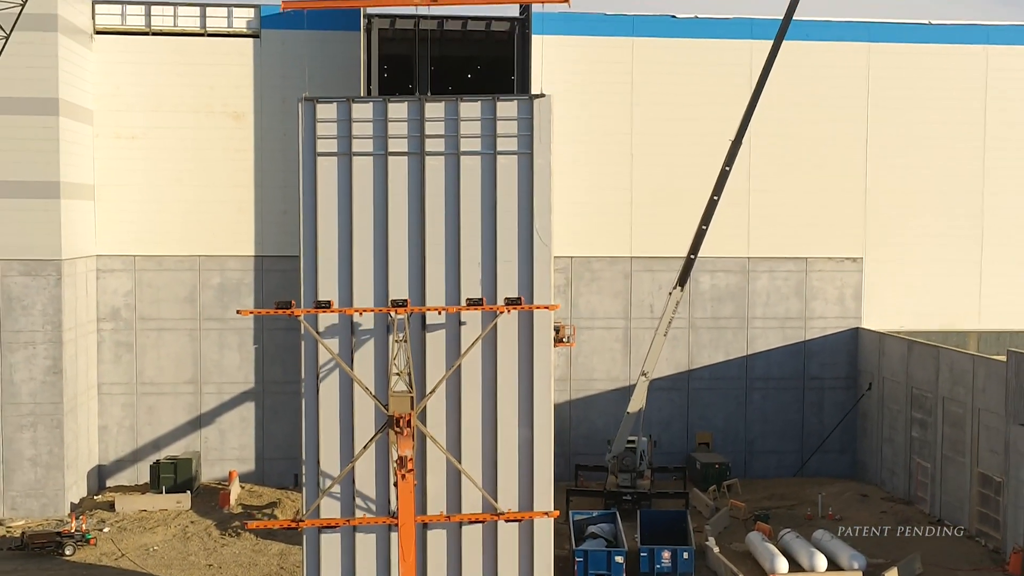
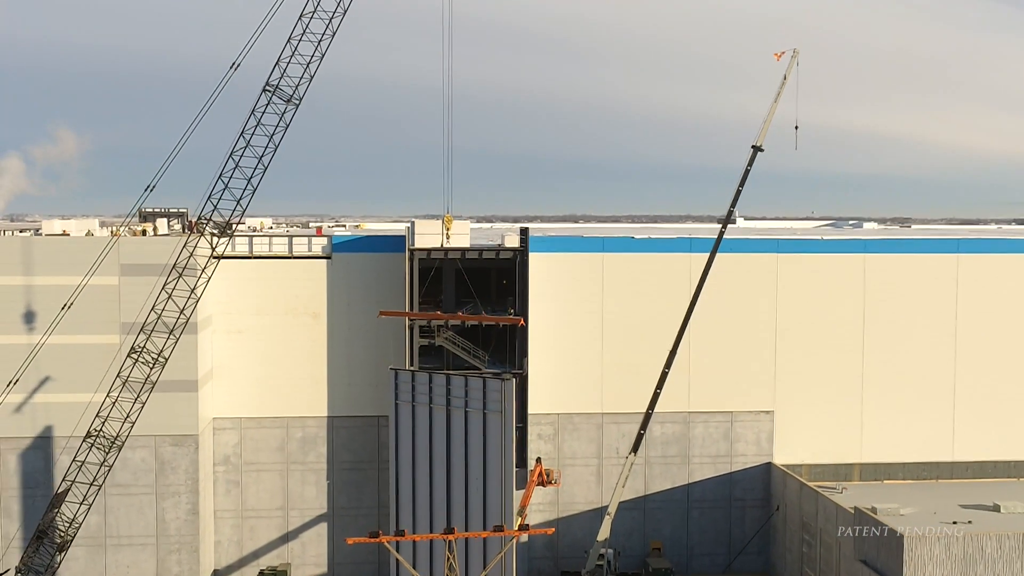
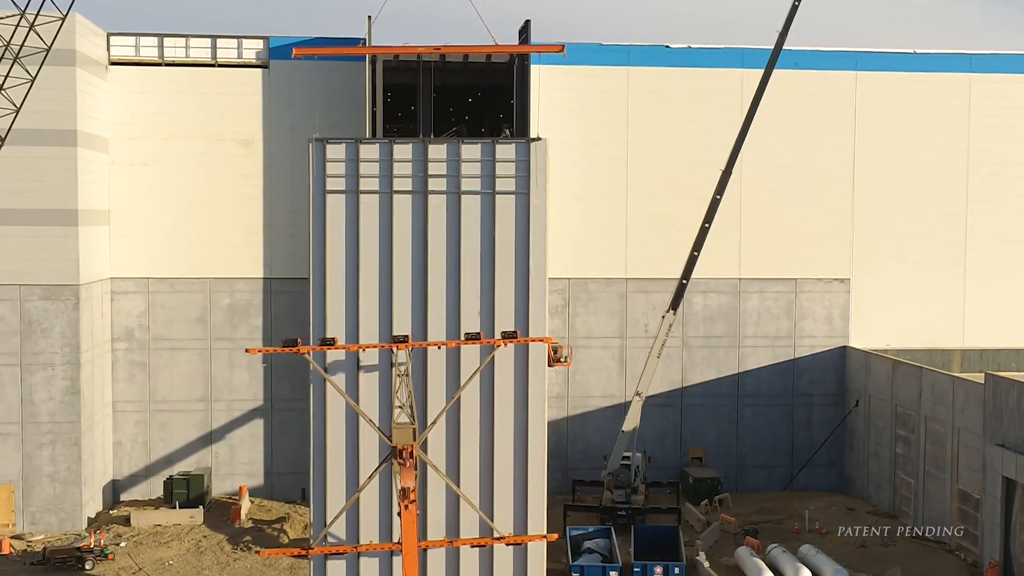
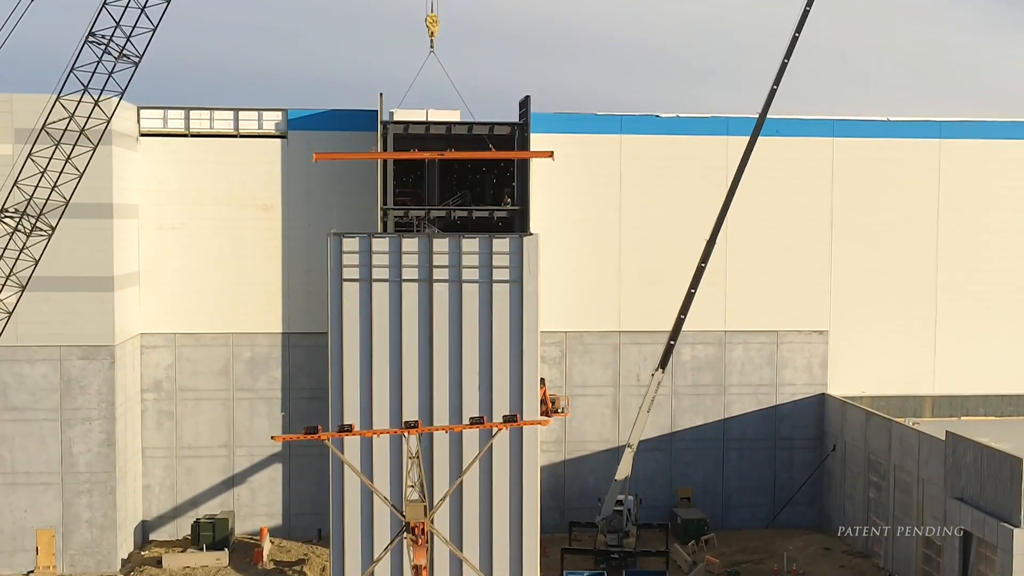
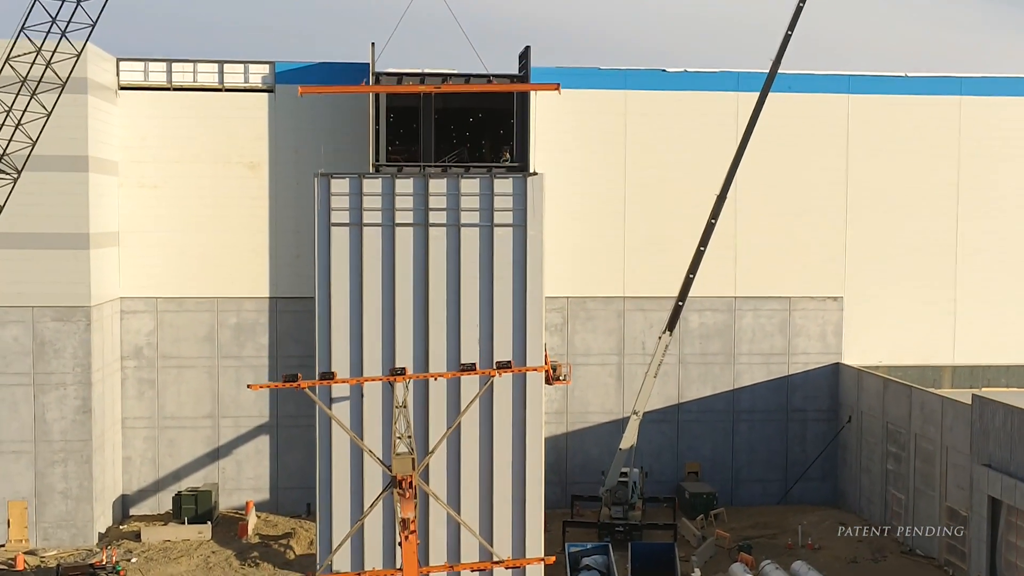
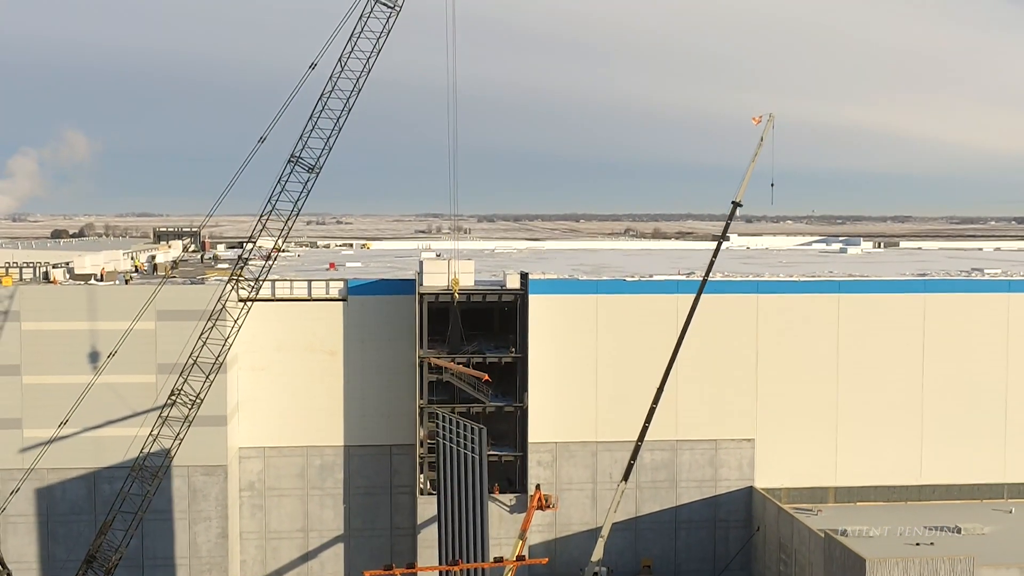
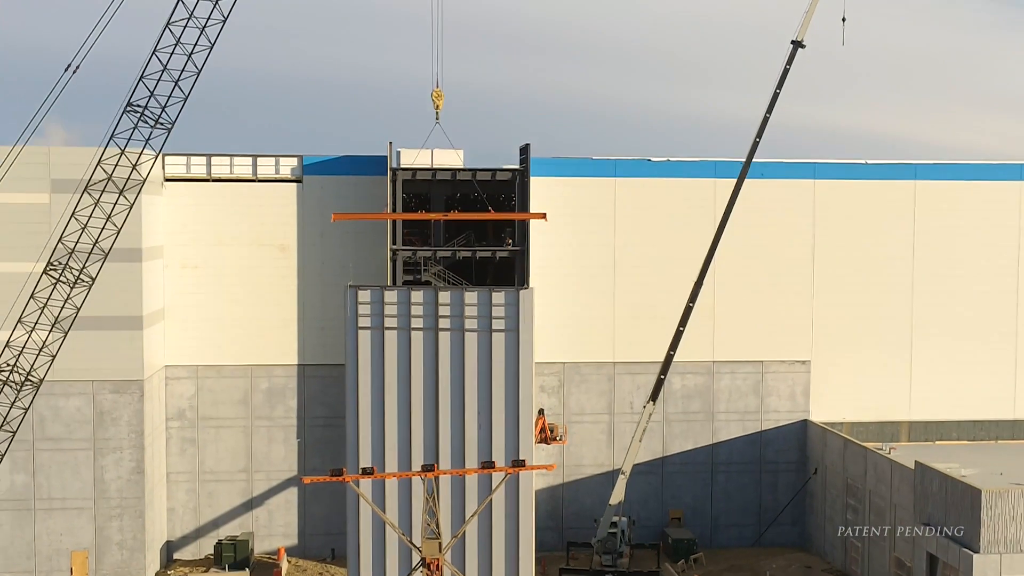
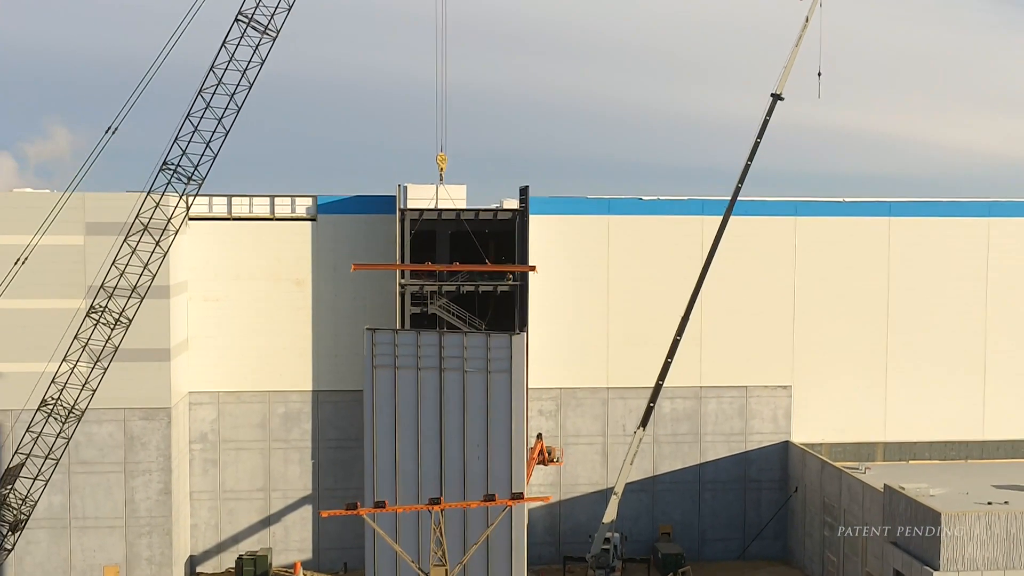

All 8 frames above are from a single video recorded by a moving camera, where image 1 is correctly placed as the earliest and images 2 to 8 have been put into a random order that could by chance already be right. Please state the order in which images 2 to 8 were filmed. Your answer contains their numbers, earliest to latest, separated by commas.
3, 5, 4, 7, 8, 2, 6
